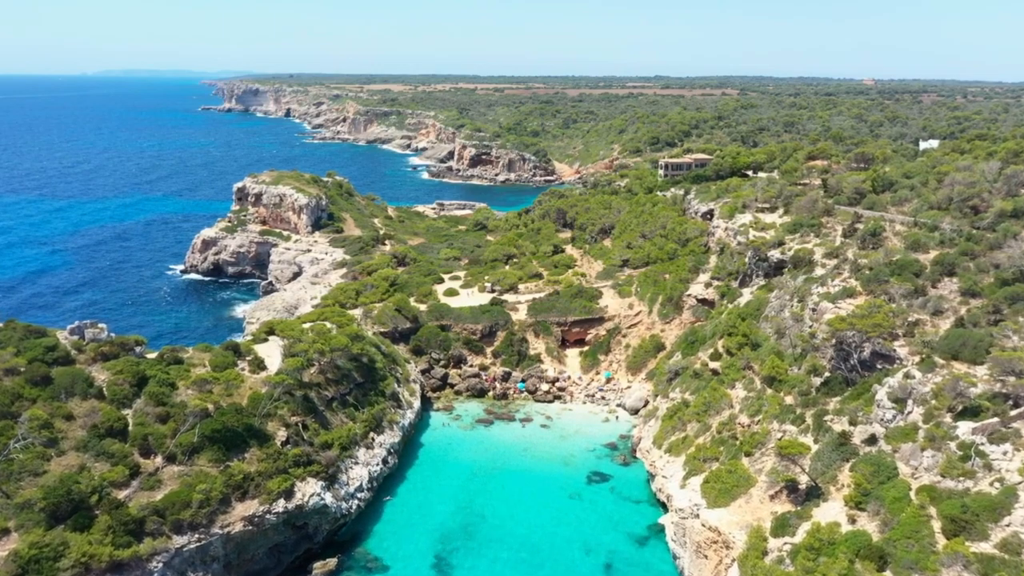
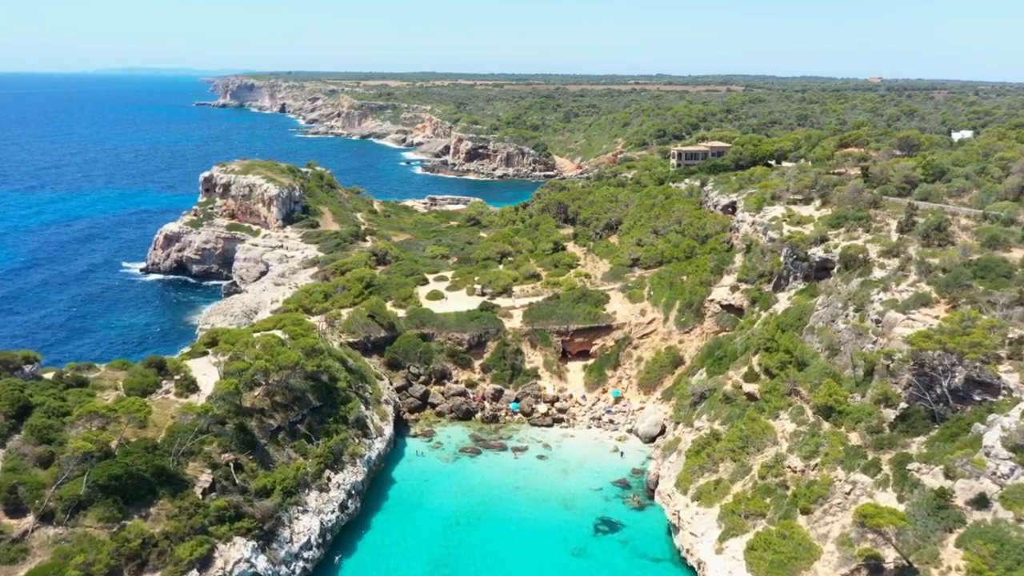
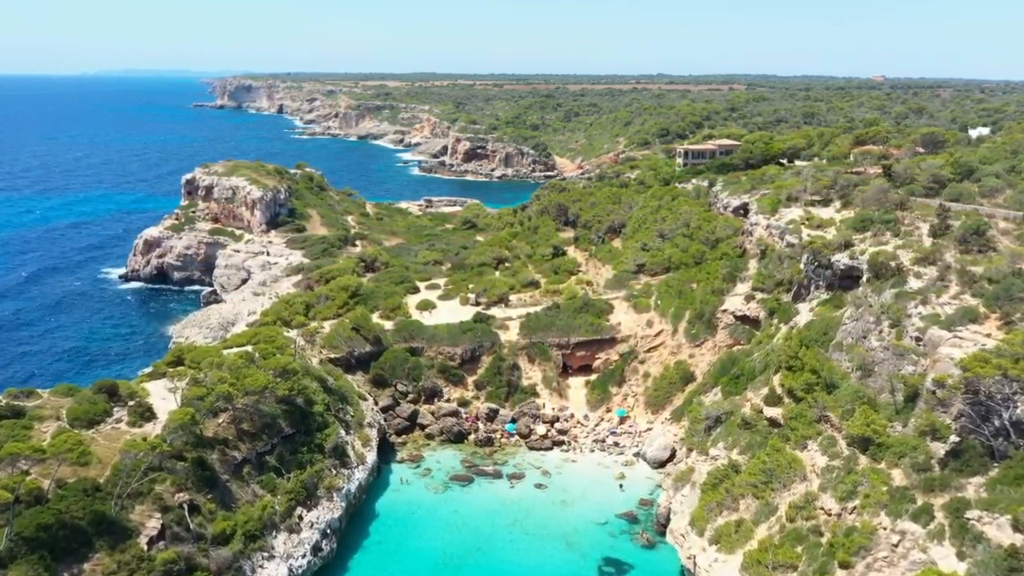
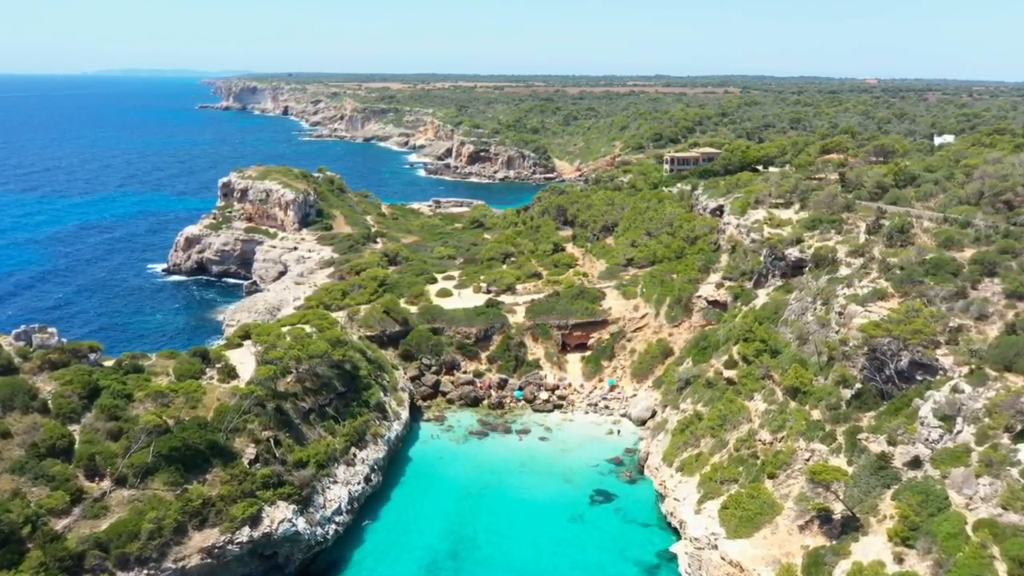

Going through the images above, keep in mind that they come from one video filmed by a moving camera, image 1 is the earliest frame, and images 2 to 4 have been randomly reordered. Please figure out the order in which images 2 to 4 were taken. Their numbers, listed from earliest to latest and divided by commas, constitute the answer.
4, 2, 3
